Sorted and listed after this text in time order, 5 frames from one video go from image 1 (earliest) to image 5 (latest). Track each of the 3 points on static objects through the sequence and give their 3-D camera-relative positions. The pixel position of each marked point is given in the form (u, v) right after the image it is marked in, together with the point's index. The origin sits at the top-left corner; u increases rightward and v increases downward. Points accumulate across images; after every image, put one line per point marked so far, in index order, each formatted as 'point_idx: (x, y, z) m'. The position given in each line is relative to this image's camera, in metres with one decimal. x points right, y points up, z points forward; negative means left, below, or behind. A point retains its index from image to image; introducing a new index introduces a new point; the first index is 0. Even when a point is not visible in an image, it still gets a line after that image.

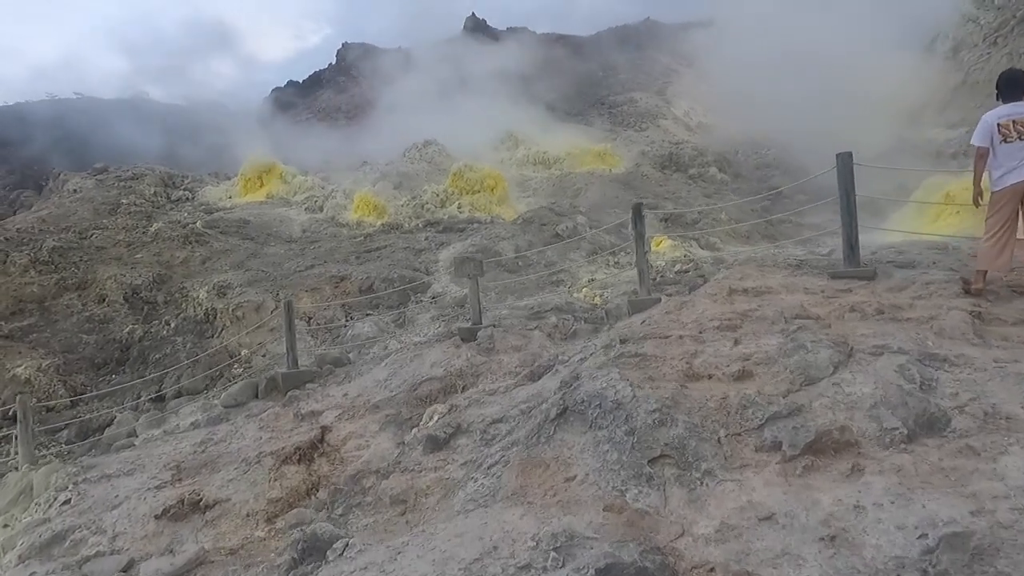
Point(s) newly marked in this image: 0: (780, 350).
0: (+1.2, -0.3, +2.9) m
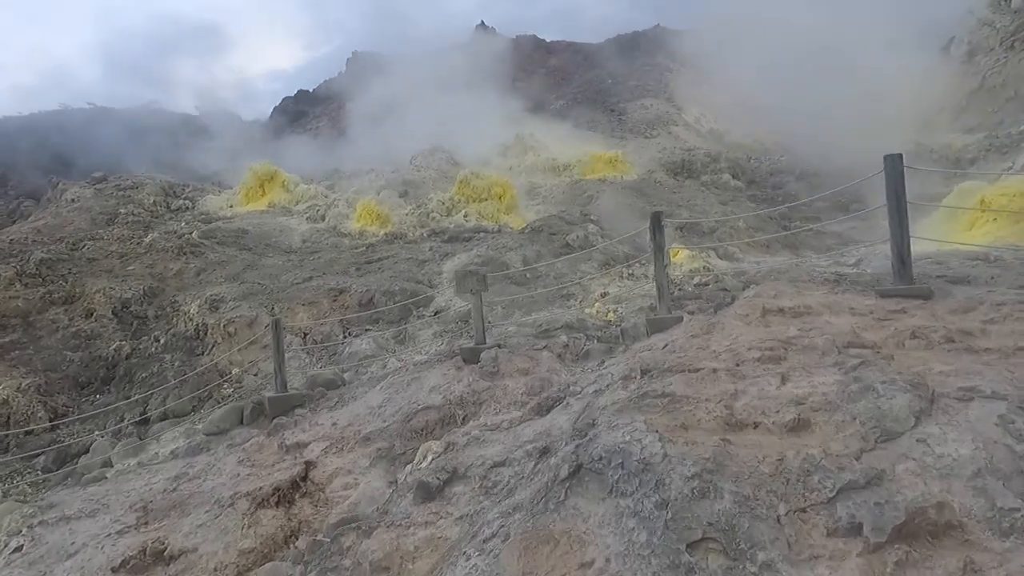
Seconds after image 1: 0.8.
0: (+1.2, -0.4, +2.3) m
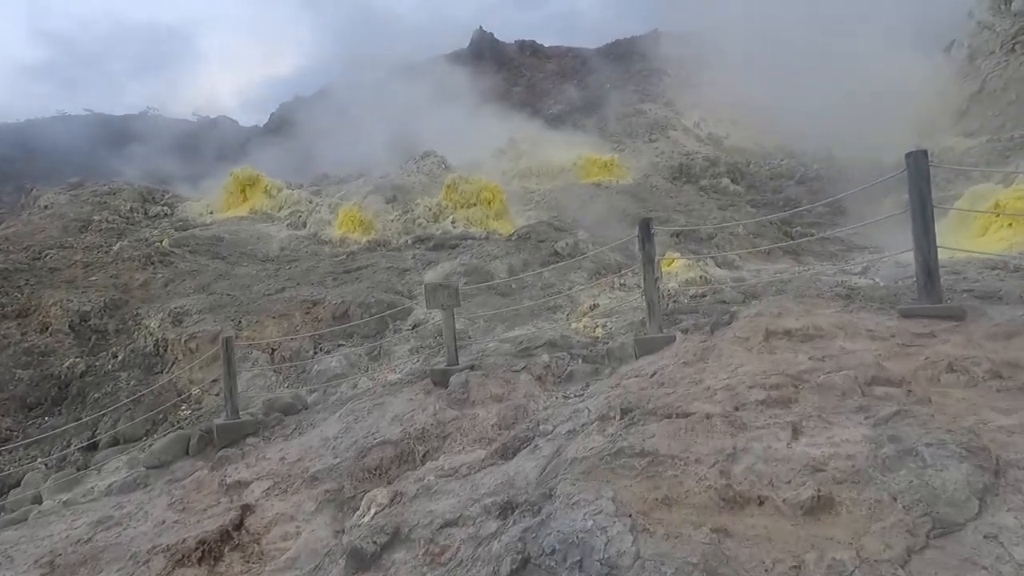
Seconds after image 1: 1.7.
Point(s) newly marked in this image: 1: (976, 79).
0: (+1.0, -0.5, +1.8) m
1: (+11.4, +5.1, +16.5) m
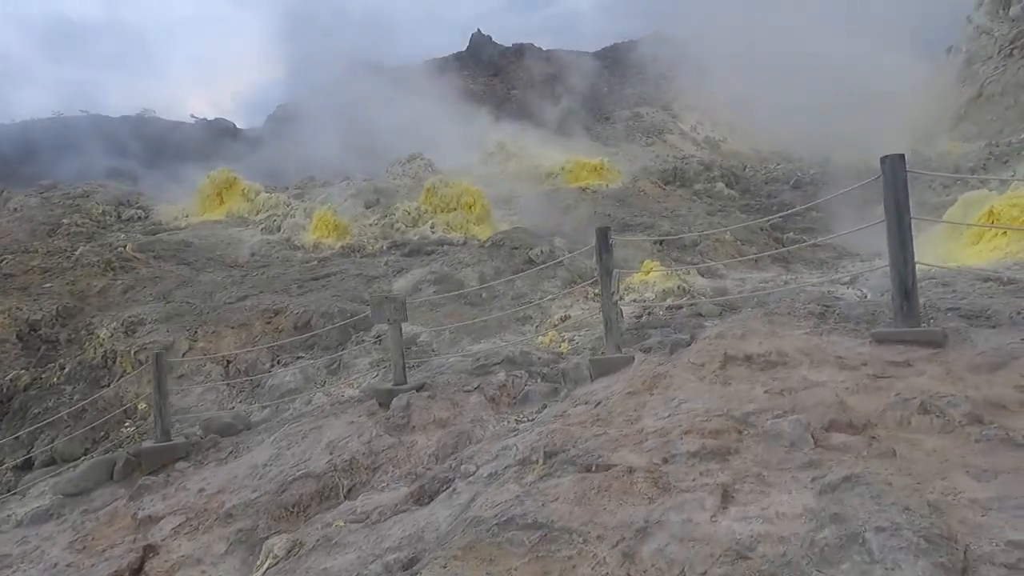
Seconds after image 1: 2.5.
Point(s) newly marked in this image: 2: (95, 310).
0: (+0.6, -0.5, +1.4) m
1: (+11.1, +5.0, +16.1) m
2: (-5.2, -0.3, +8.3) m
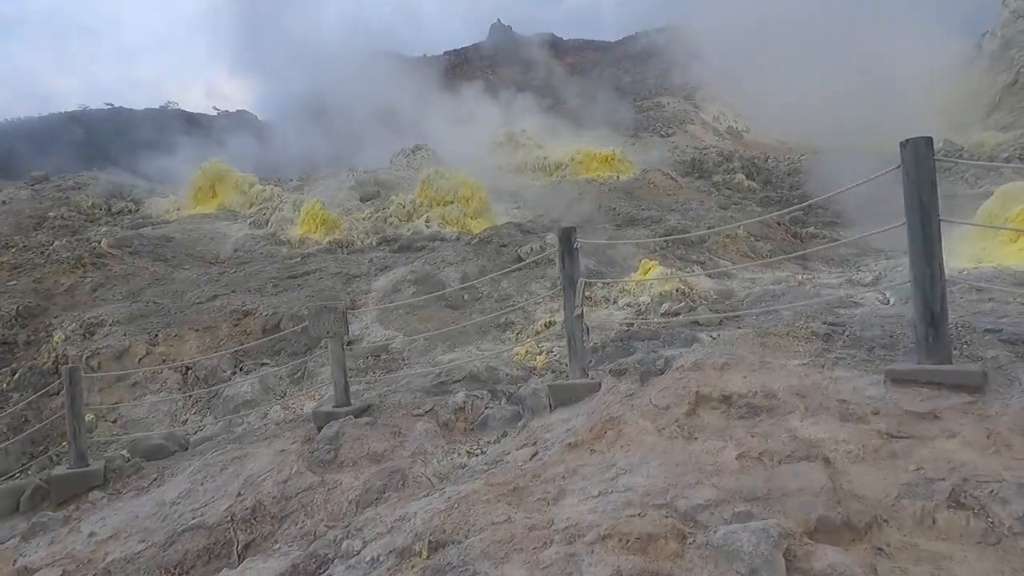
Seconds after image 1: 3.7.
0: (+0.3, -0.6, +0.8) m
1: (+11.2, +5.0, +15.1) m
2: (-5.3, -0.3, +7.9) m
